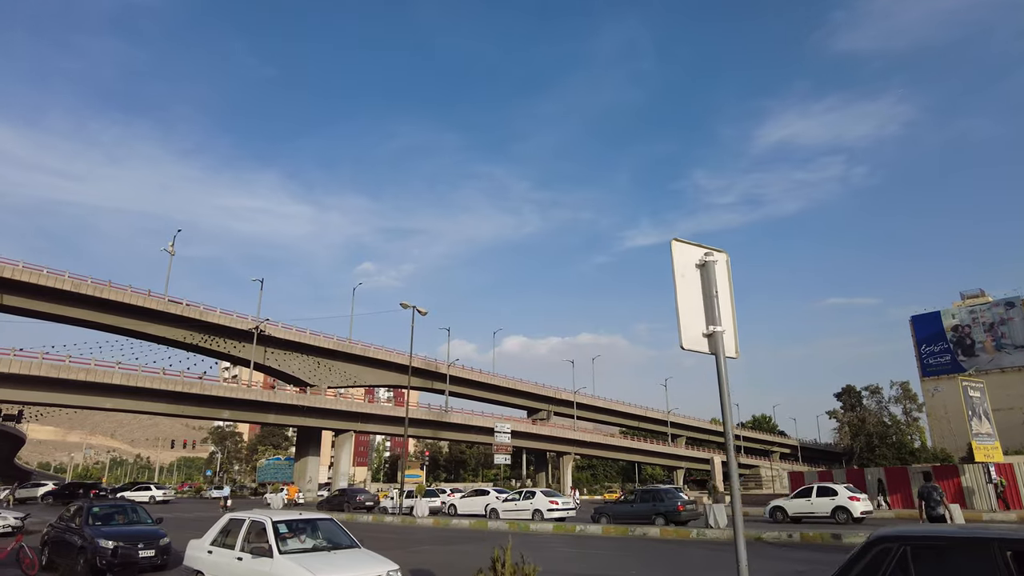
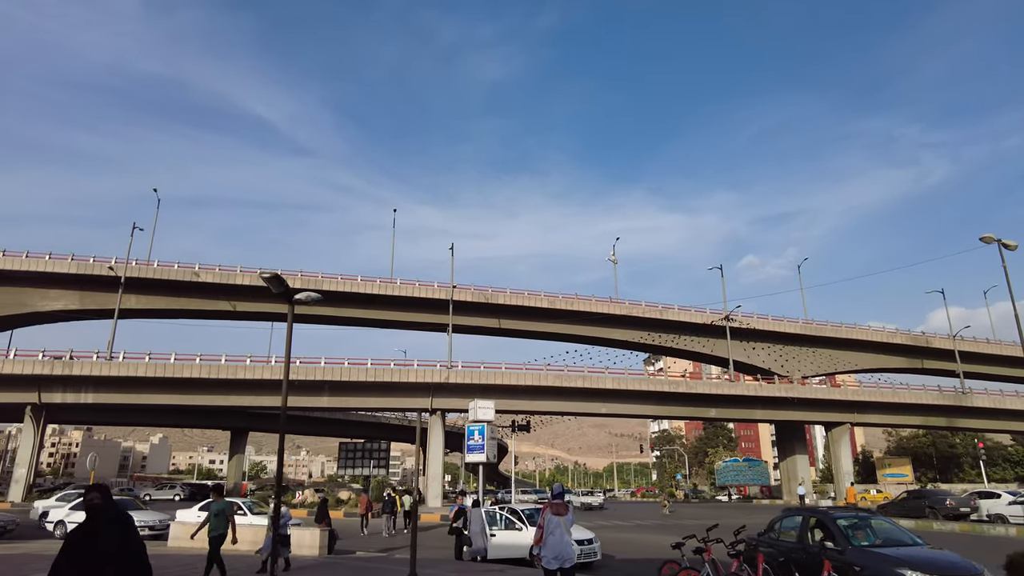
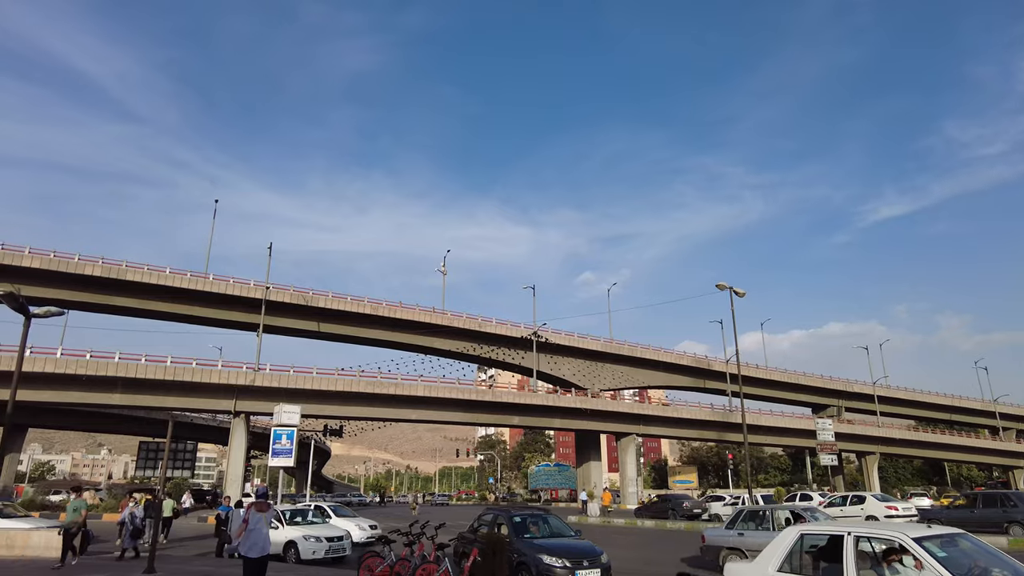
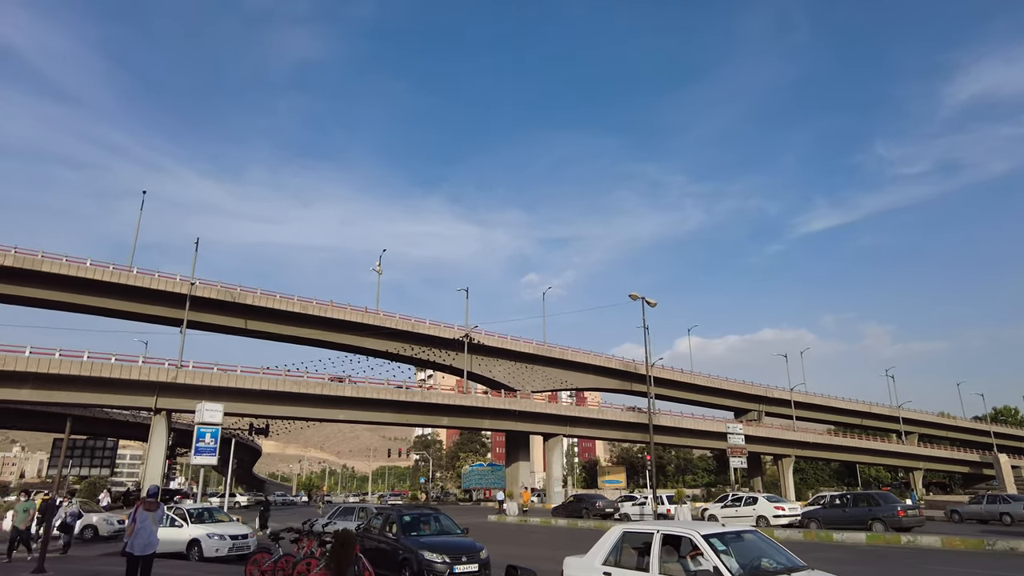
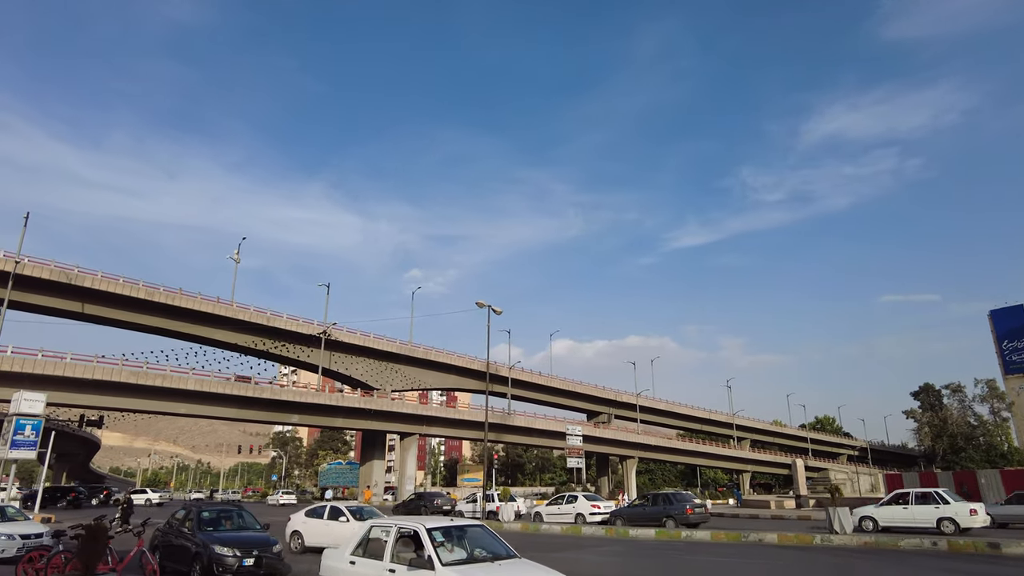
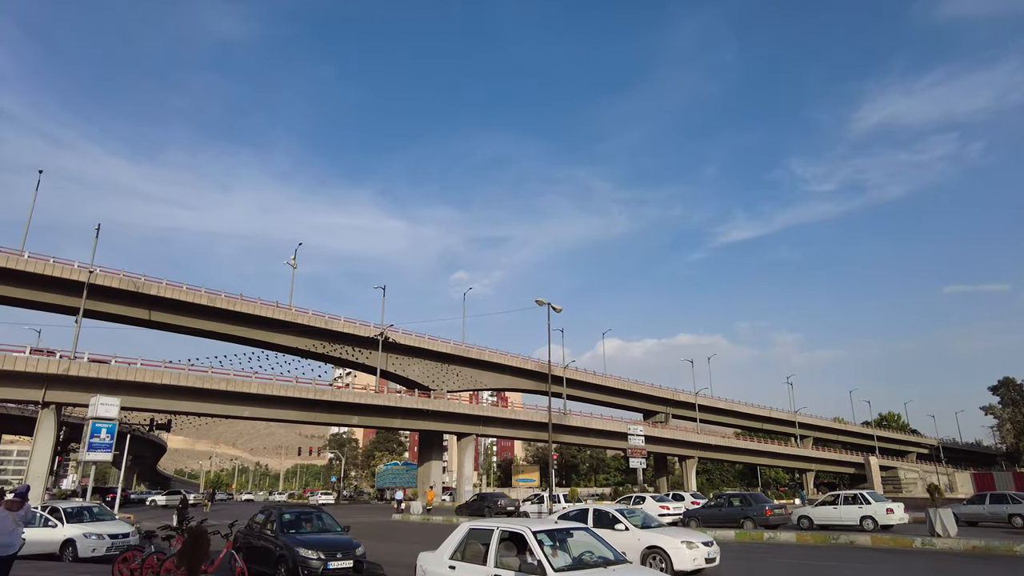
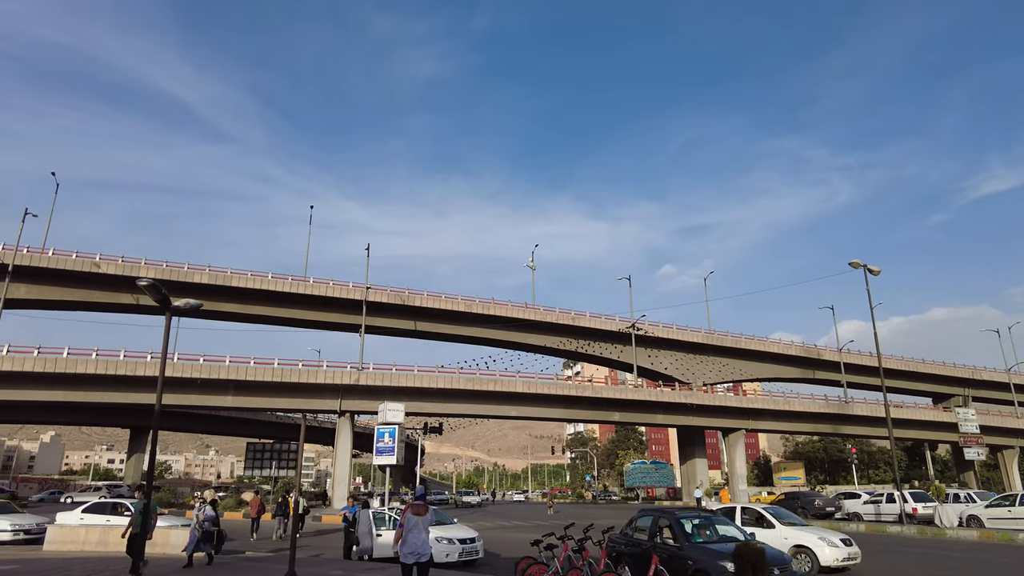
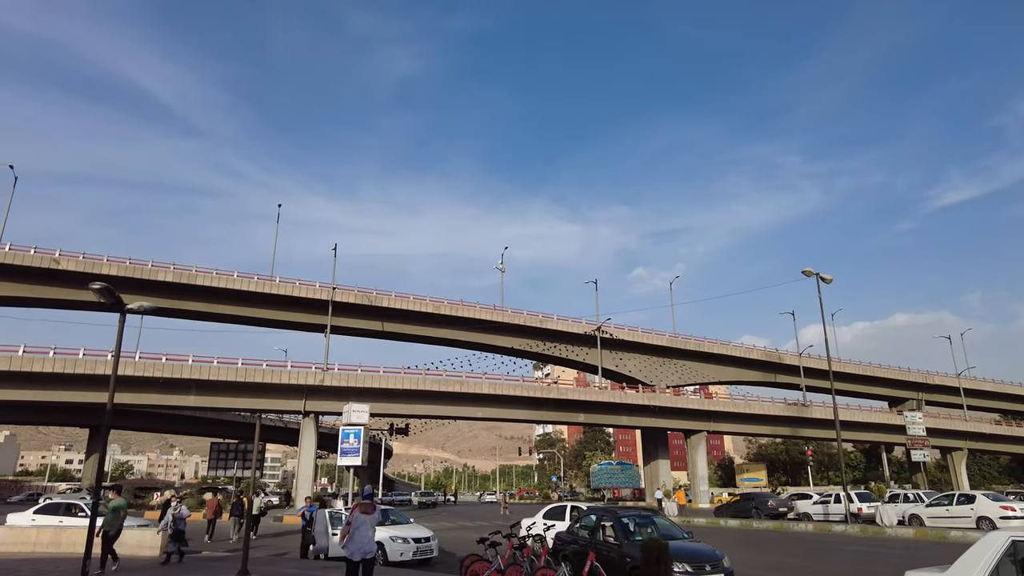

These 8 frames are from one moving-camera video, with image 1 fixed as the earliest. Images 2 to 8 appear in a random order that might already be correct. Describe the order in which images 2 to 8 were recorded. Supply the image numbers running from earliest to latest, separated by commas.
5, 6, 4, 3, 8, 7, 2
